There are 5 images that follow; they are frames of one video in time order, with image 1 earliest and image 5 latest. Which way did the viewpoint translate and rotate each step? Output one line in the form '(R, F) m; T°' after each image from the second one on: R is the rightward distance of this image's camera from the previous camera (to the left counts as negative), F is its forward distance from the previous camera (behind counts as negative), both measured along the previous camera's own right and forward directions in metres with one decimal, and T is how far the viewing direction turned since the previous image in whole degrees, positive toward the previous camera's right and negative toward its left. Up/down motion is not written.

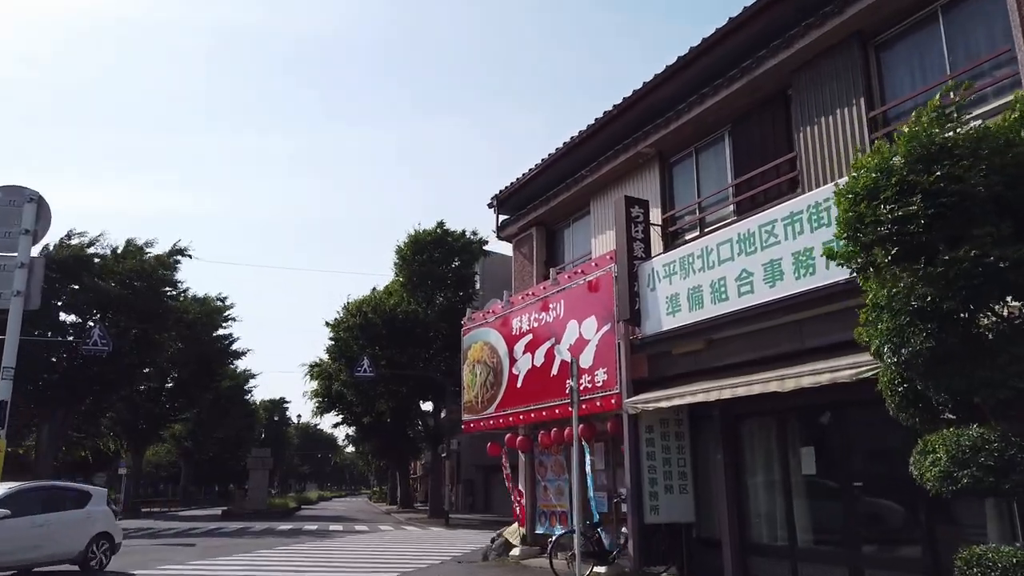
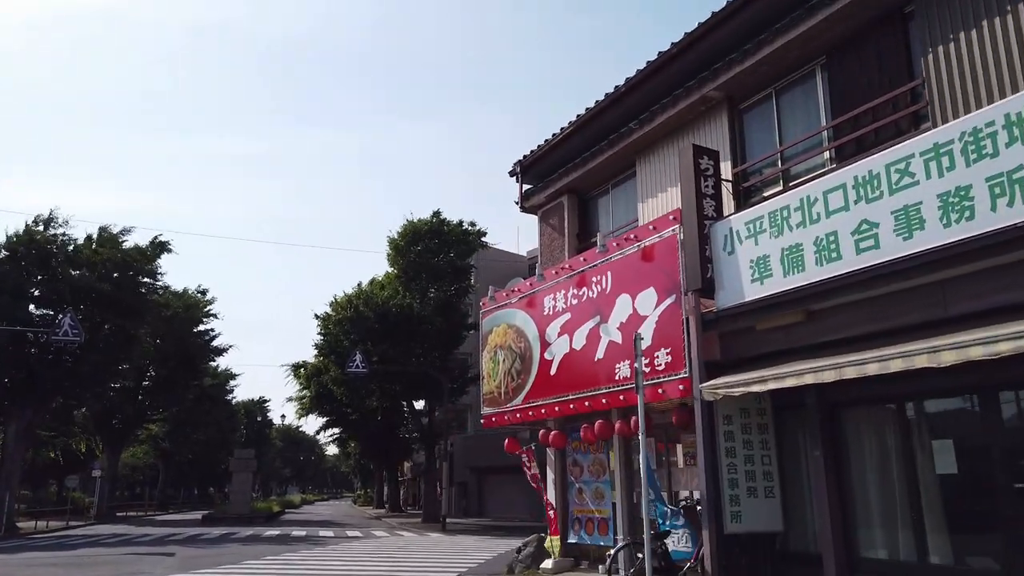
(-0.8, +2.0) m; +1°
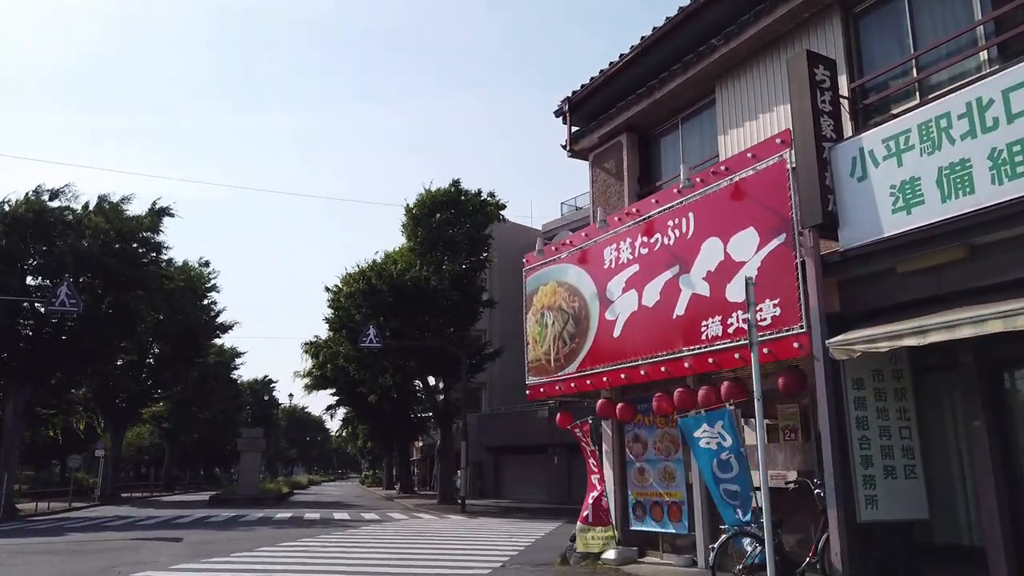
(-0.8, +1.8) m; 0°
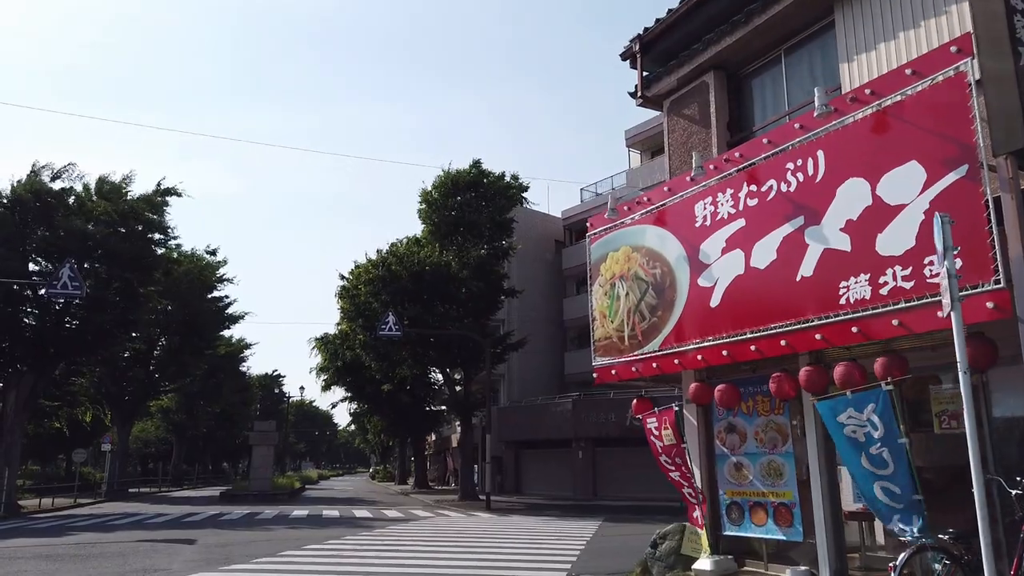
(-0.9, +1.8) m; 0°
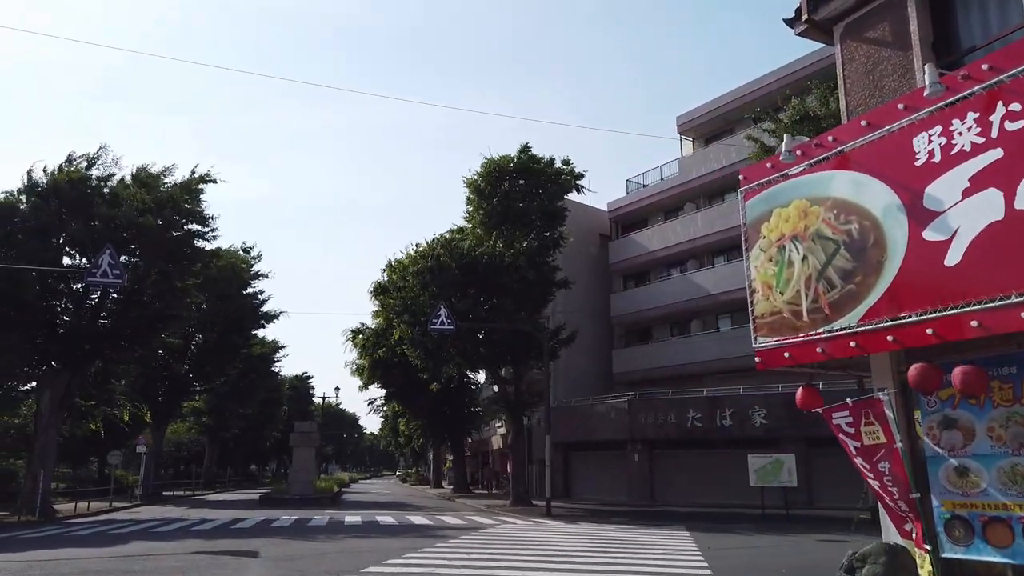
(-1.5, +2.0) m; -2°
